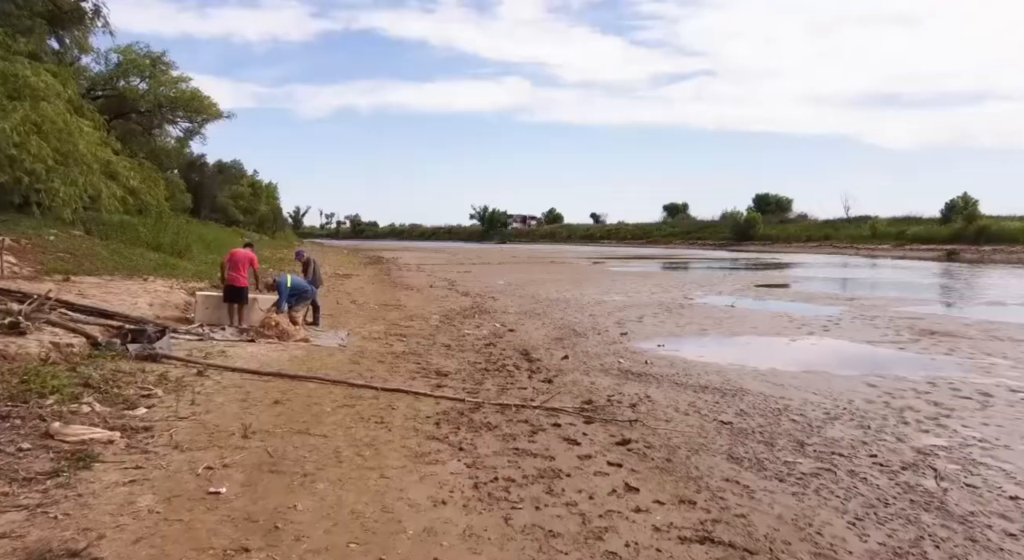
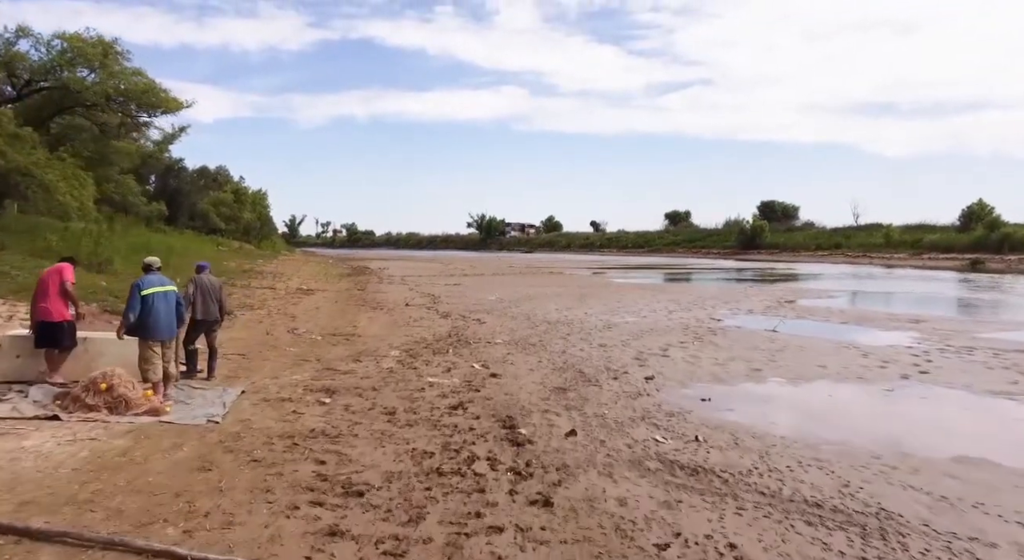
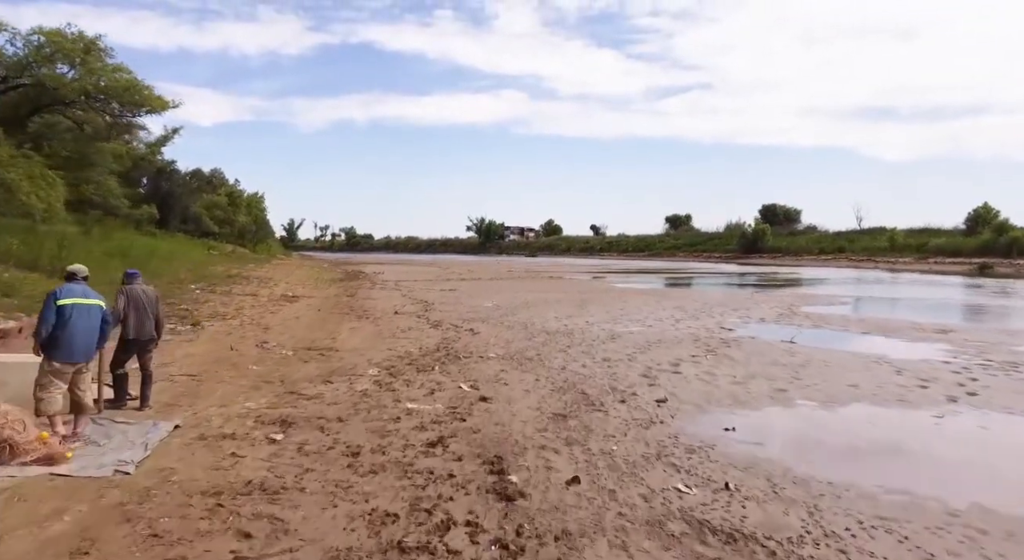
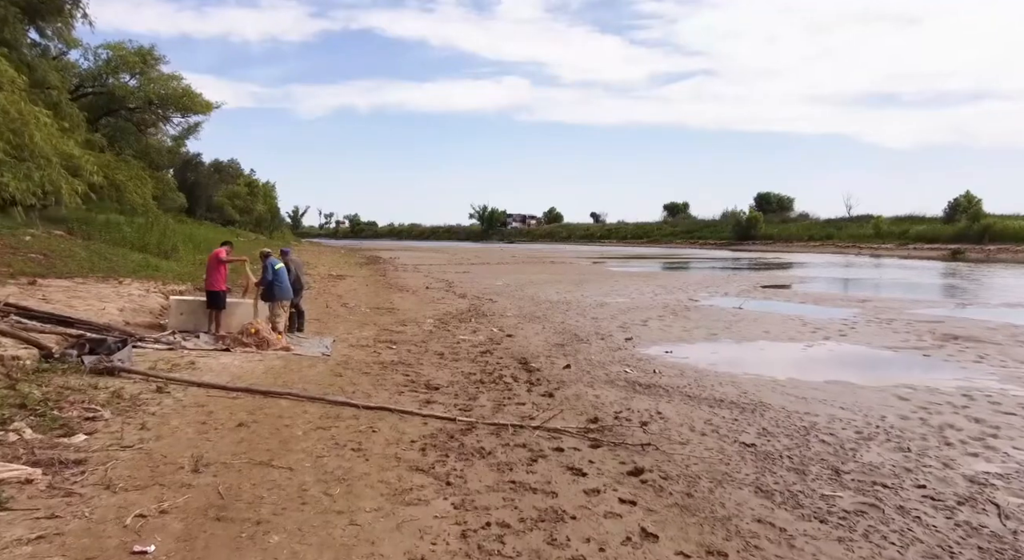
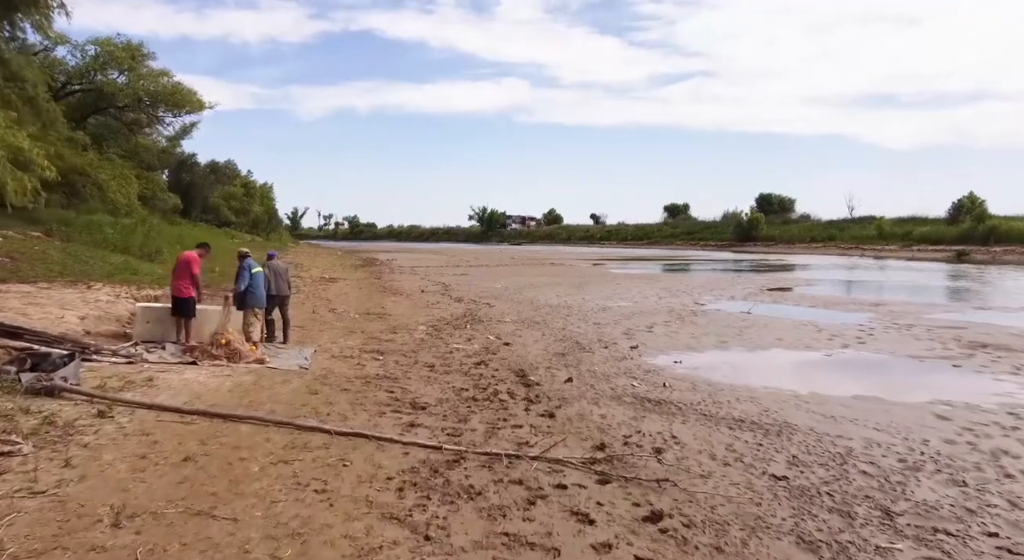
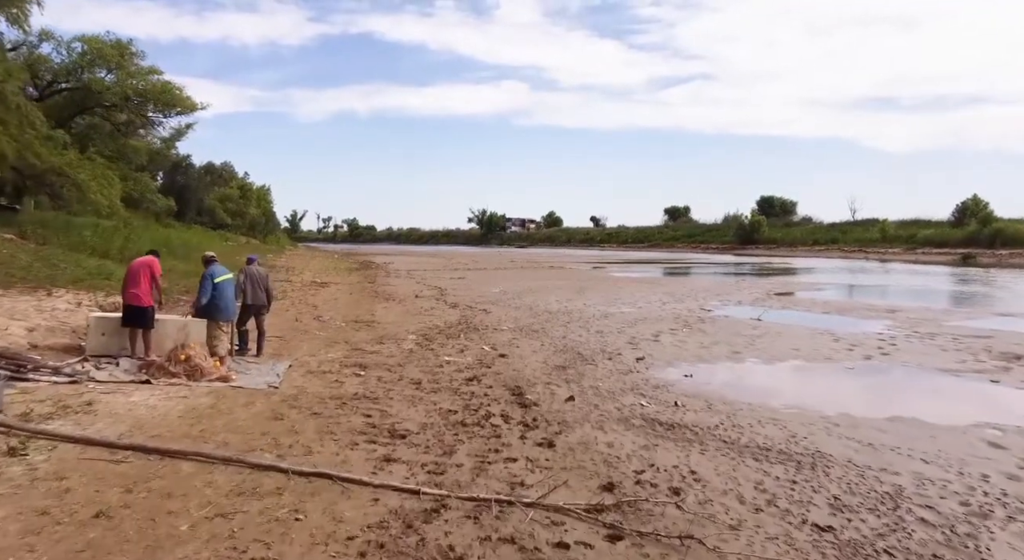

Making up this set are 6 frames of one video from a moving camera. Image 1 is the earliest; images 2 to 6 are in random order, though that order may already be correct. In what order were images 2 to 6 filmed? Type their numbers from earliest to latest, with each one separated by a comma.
4, 5, 6, 2, 3
